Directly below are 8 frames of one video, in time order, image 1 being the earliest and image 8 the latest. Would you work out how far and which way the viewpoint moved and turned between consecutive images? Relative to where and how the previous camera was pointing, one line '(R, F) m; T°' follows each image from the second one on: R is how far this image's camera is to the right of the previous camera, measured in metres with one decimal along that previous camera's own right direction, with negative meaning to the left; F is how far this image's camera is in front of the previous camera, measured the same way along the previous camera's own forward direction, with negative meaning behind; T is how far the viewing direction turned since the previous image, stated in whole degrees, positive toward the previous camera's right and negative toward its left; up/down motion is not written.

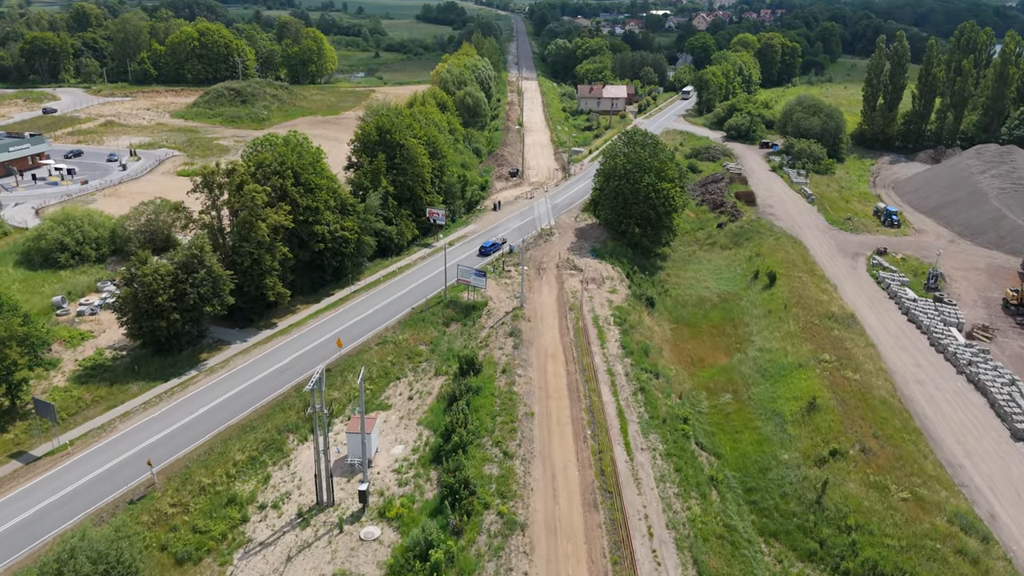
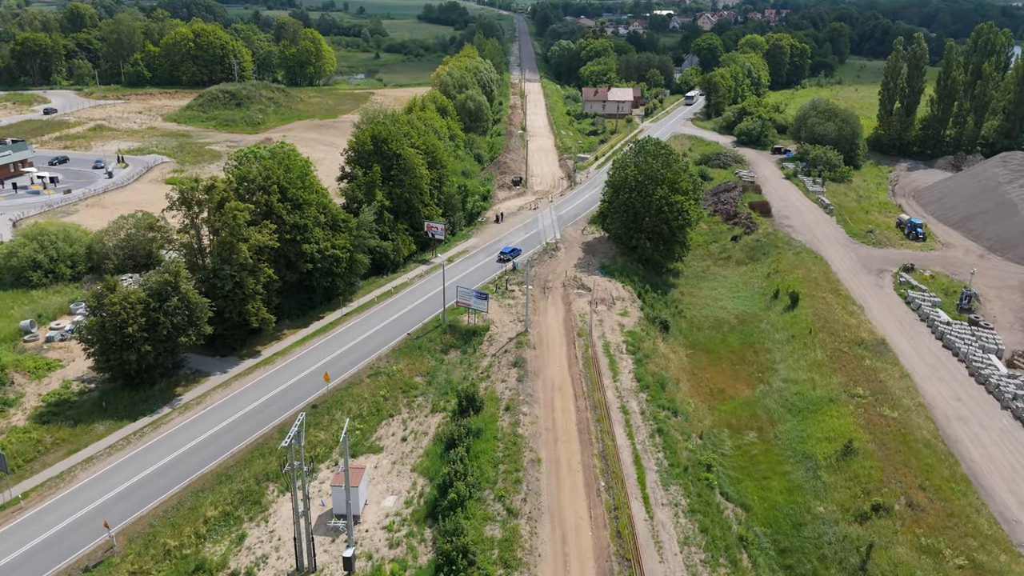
(-0.2, +3.5) m; 0°
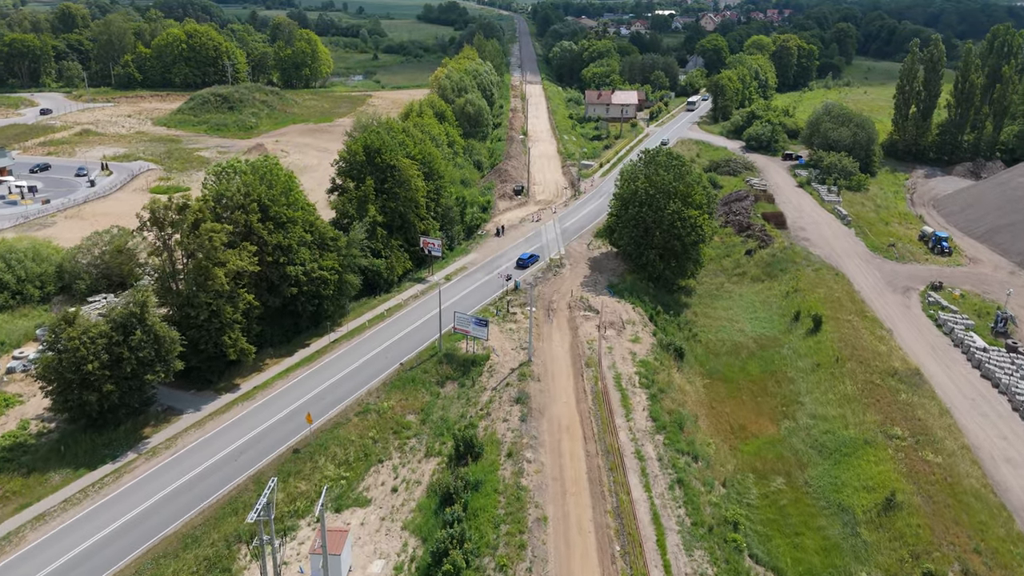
(-0.1, +3.5) m; 0°
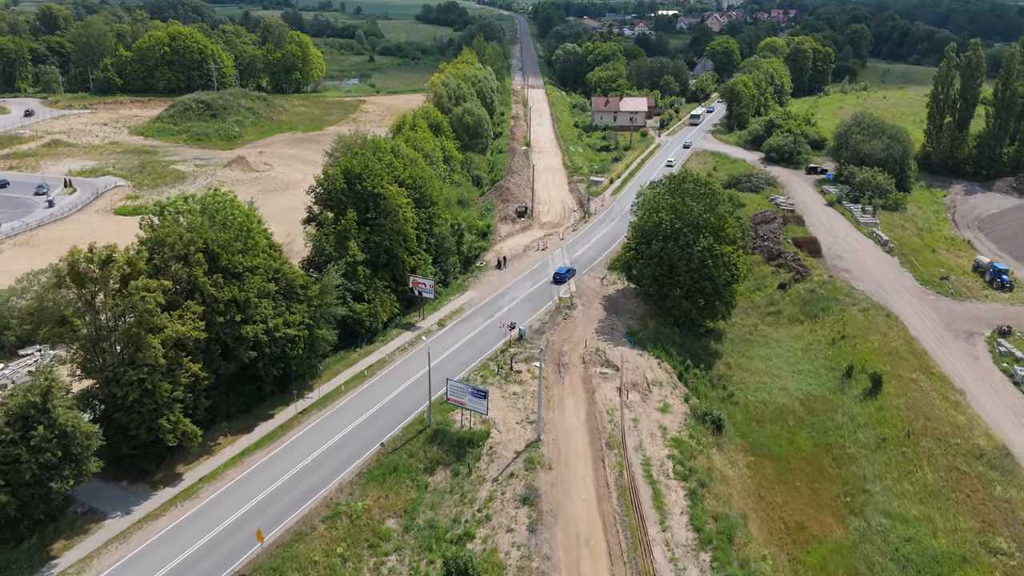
(-0.3, +7.1) m; 0°
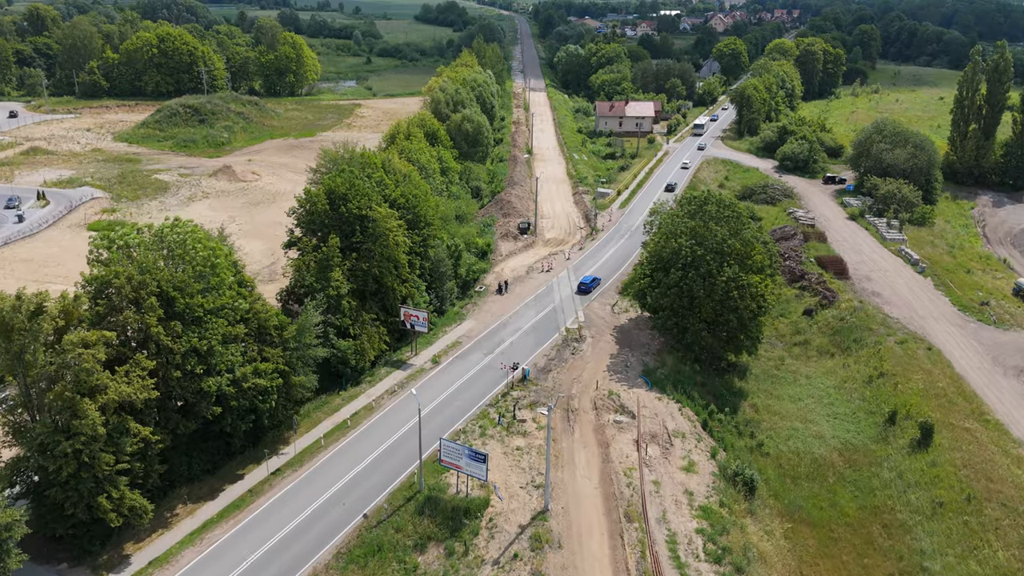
(-0.2, +4.4) m; 0°
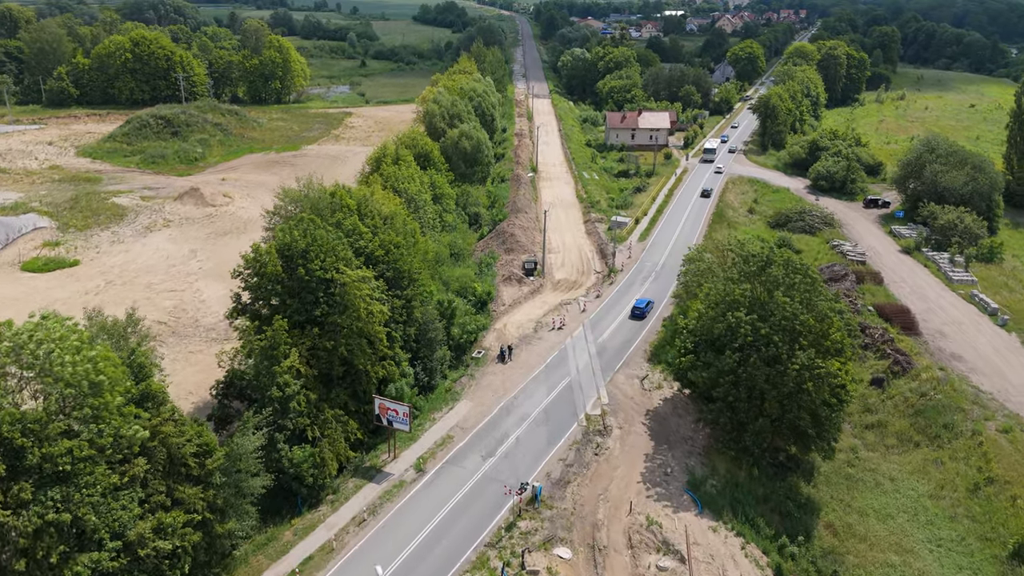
(-0.3, +8.9) m; 0°
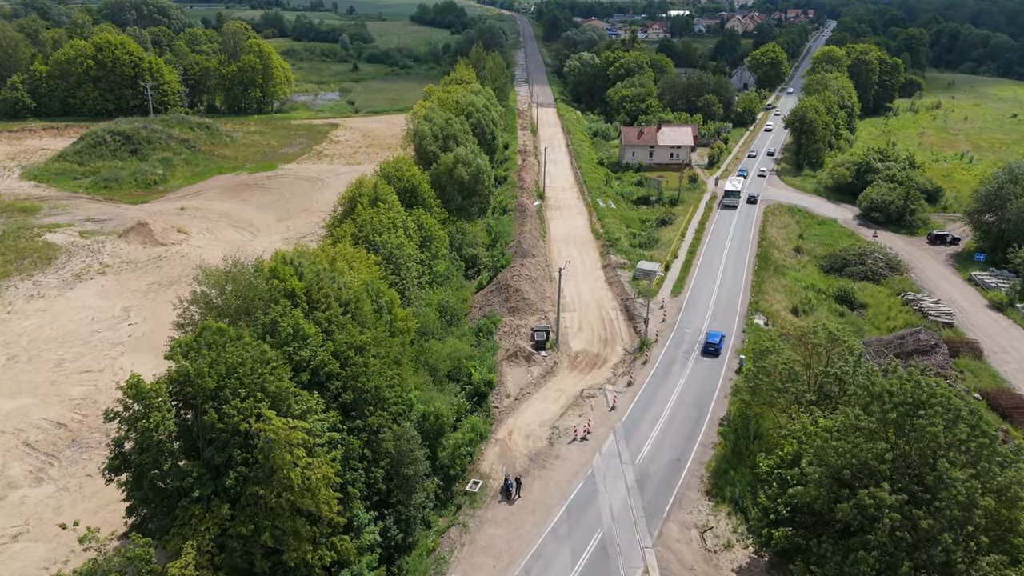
(-0.4, +10.7) m; 0°
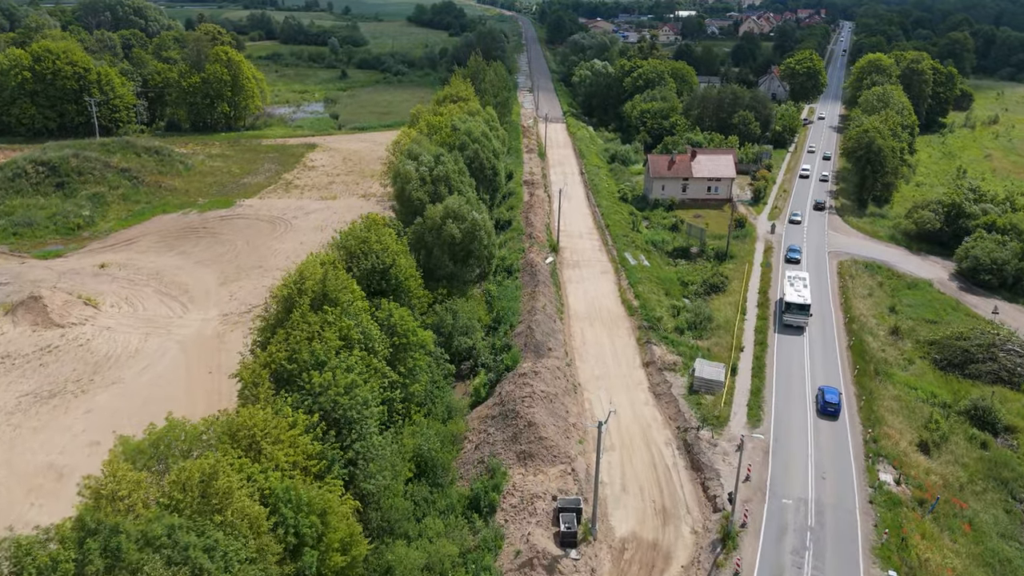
(-0.5, +14.3) m; 0°
